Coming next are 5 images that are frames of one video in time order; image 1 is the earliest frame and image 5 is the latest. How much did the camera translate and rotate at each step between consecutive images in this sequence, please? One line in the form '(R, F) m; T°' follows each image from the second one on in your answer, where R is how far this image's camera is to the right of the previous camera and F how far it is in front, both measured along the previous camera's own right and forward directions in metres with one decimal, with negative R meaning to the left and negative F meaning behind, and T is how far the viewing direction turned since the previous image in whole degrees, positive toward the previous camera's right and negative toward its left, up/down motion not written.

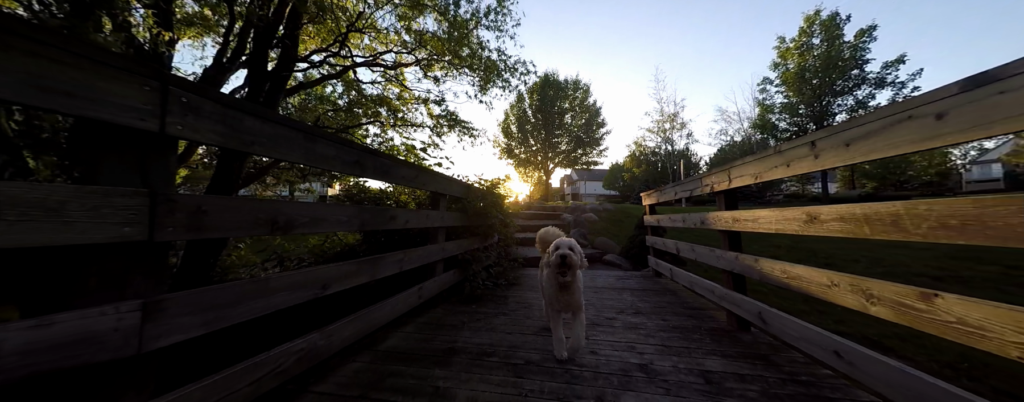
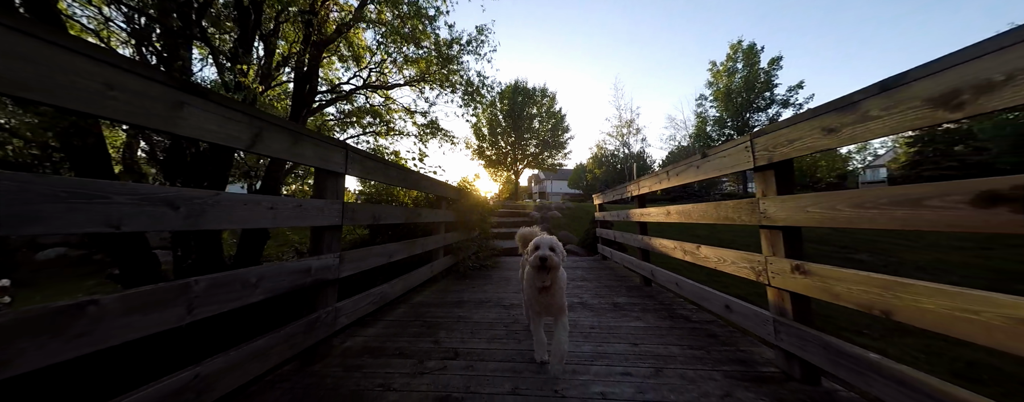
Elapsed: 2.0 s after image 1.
(-0.2, -1.1) m; +7°
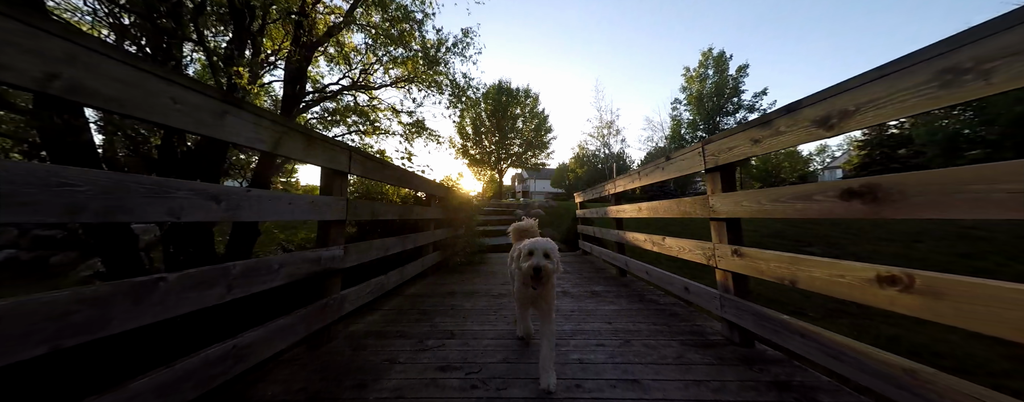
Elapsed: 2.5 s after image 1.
(0.0, -0.2) m; +3°
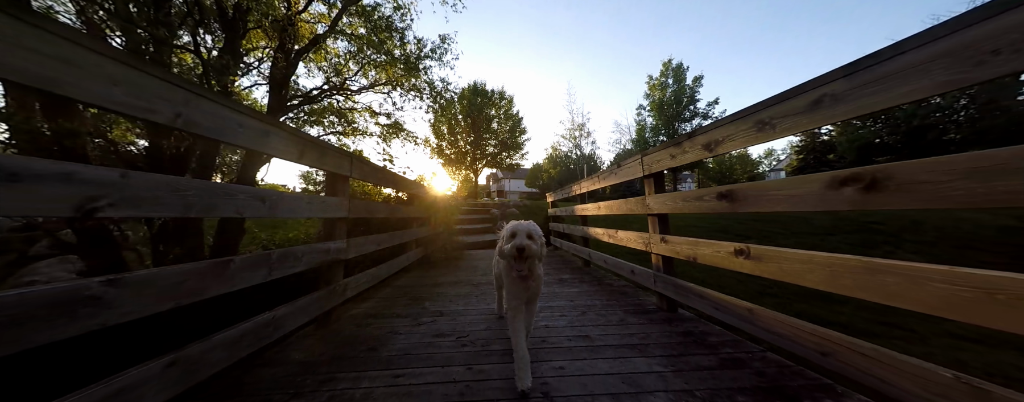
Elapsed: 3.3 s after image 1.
(0.0, -0.4) m; +5°
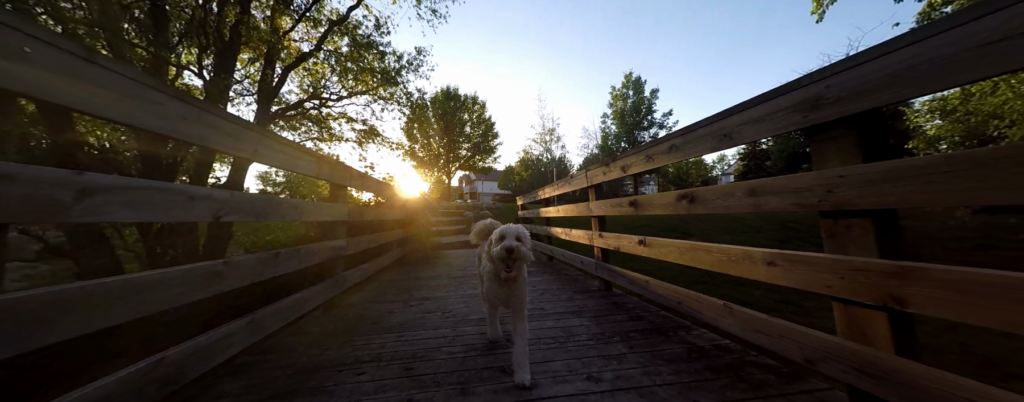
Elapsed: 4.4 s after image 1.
(0.0, -0.6) m; +6°
